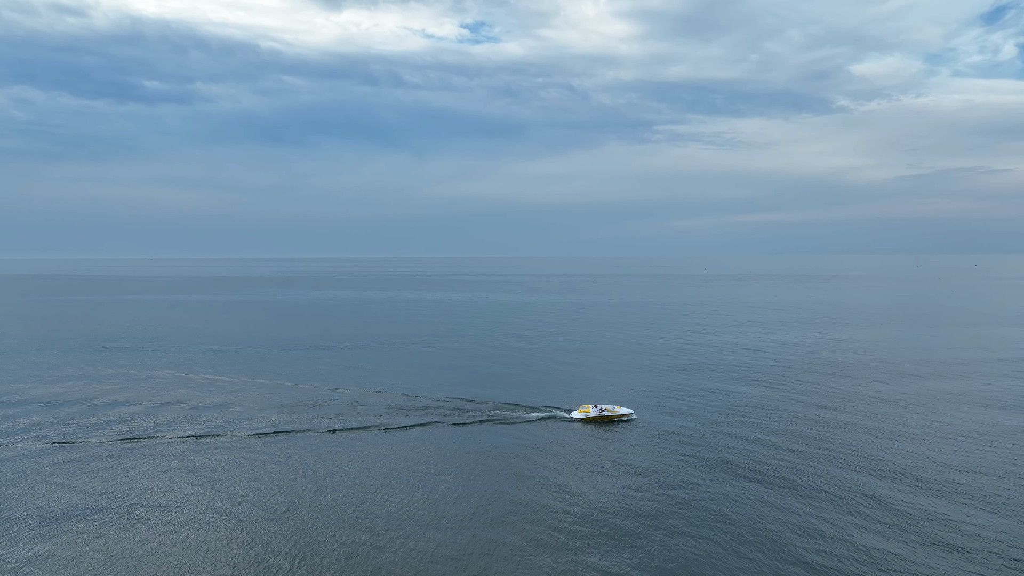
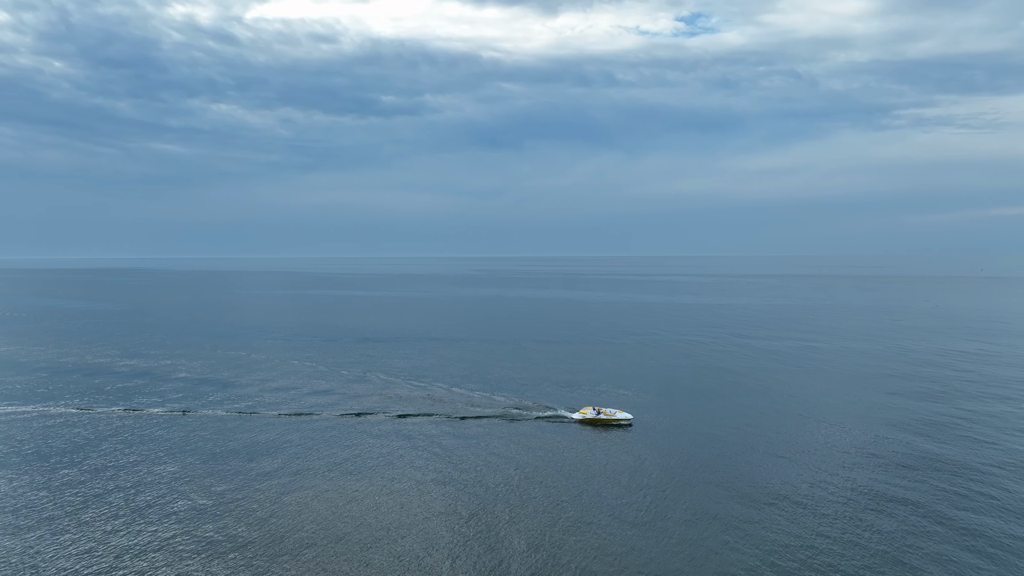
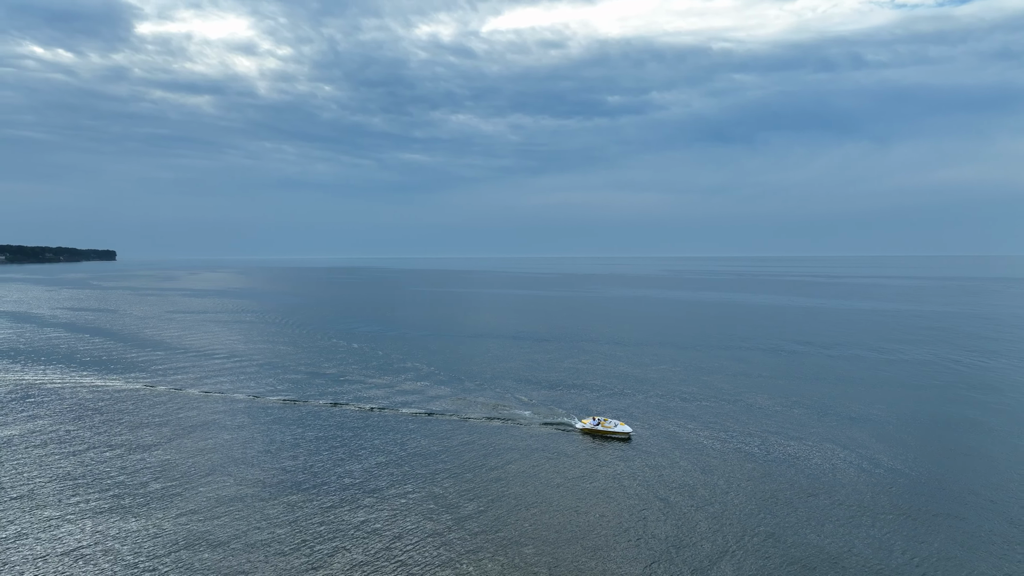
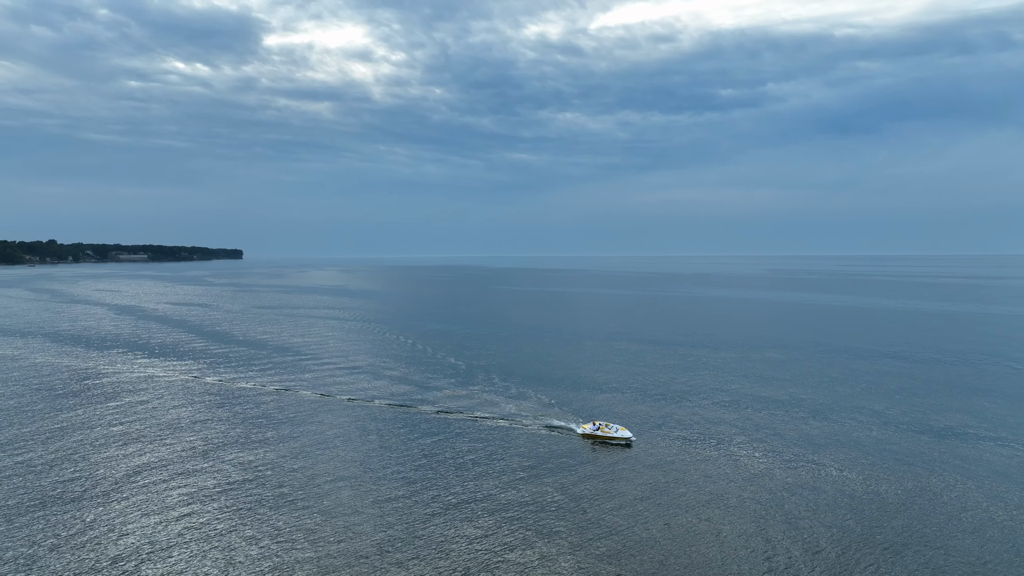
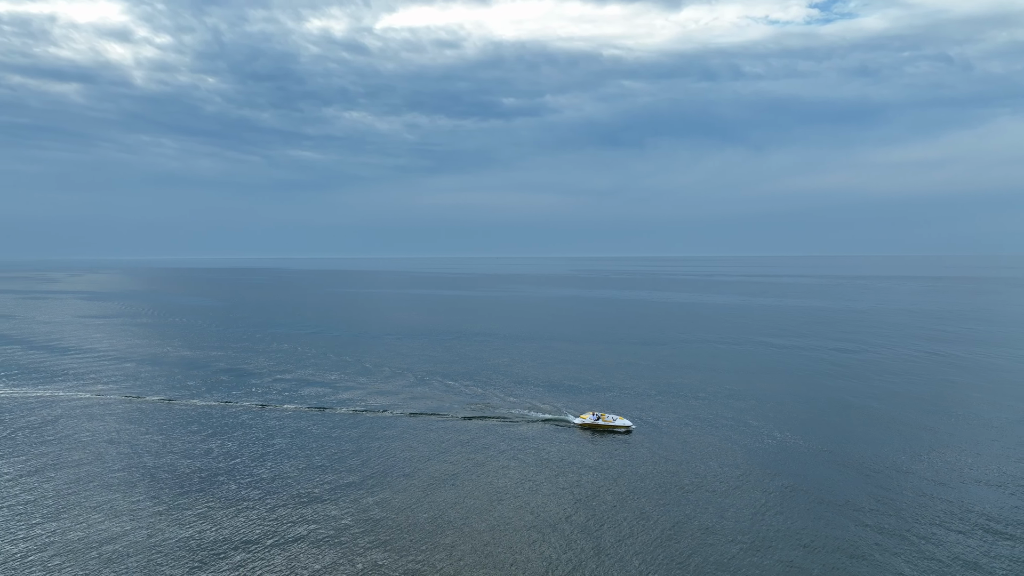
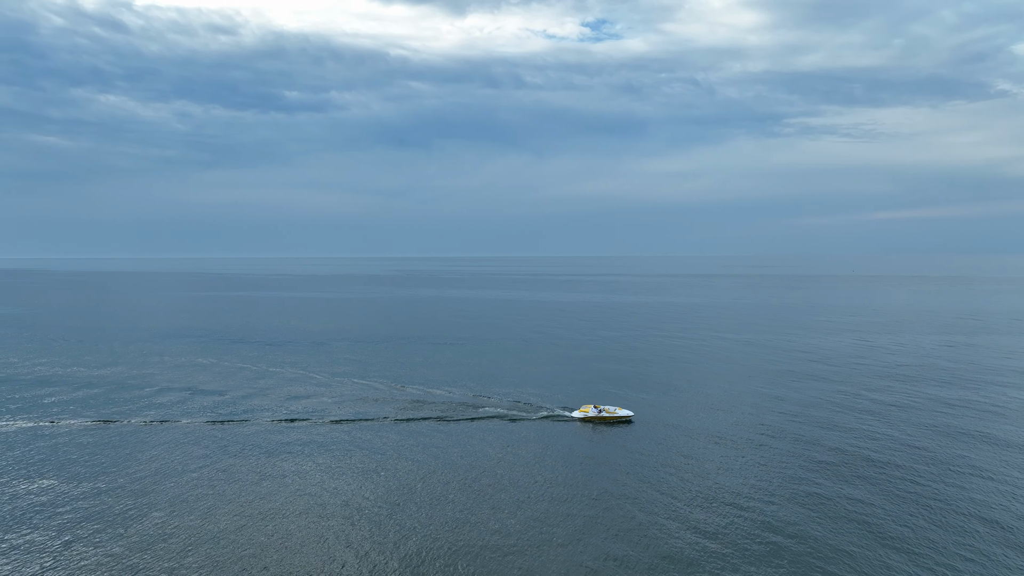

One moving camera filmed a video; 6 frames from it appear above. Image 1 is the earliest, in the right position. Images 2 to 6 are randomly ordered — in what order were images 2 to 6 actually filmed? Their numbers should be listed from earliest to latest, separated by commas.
6, 2, 5, 3, 4
